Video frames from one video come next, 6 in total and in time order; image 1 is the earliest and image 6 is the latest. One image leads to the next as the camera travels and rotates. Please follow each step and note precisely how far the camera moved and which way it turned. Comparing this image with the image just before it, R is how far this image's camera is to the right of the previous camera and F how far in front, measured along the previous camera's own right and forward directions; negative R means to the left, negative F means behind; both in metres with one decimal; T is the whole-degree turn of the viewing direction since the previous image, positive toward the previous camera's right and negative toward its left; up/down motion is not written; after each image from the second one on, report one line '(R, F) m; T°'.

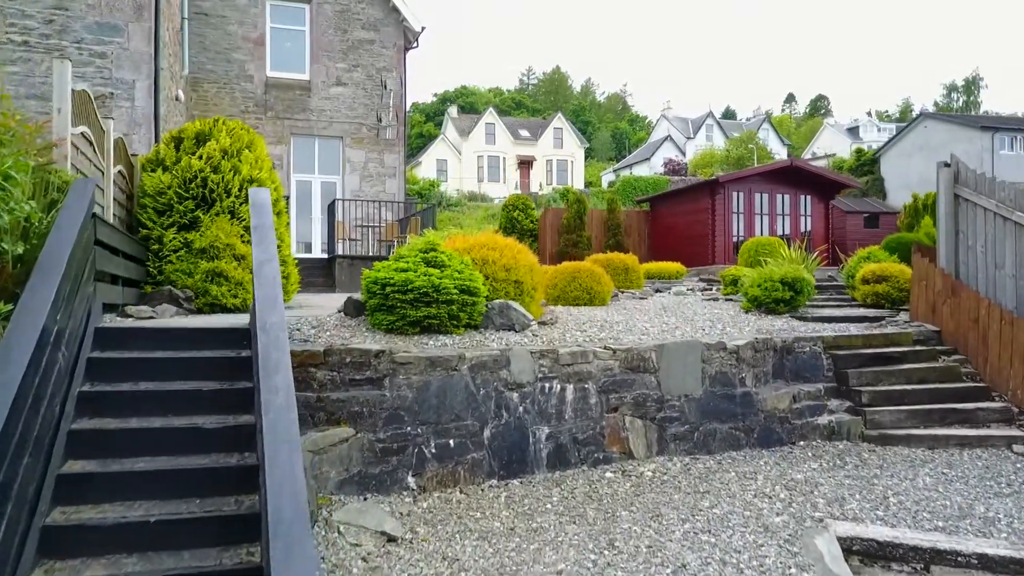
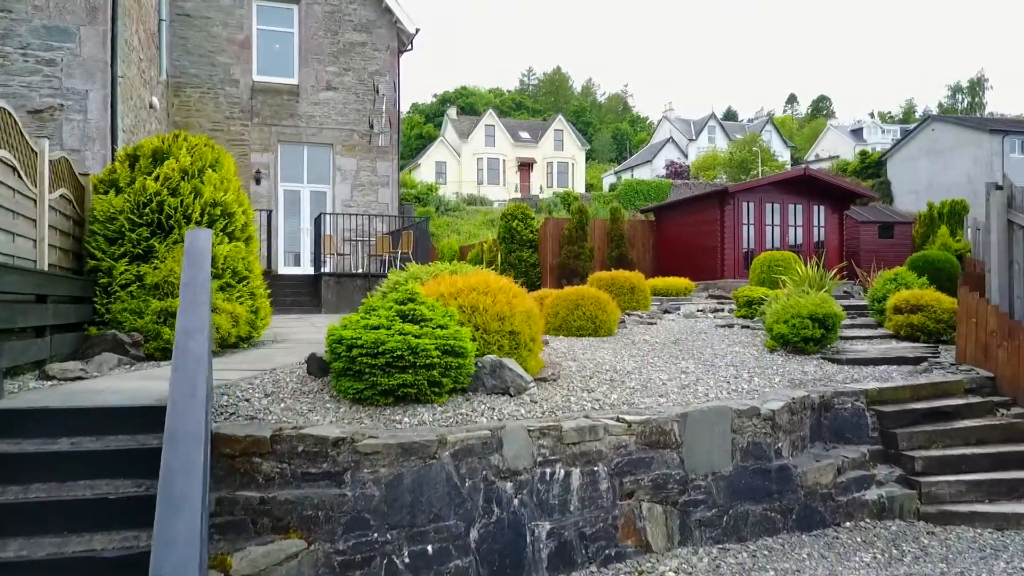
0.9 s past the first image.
(0.0, +0.7) m; 0°
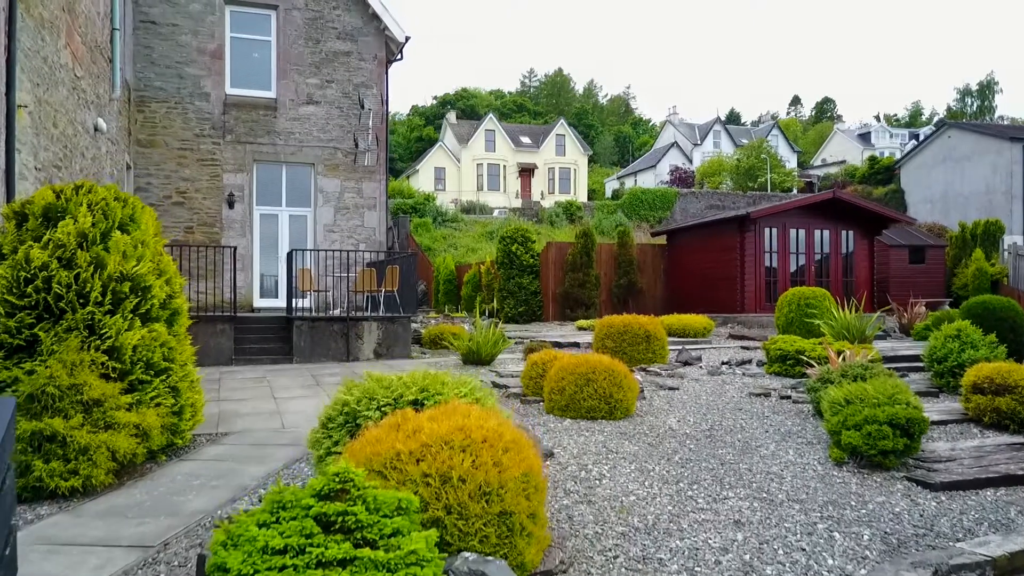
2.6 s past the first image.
(0.0, +1.3) m; 0°
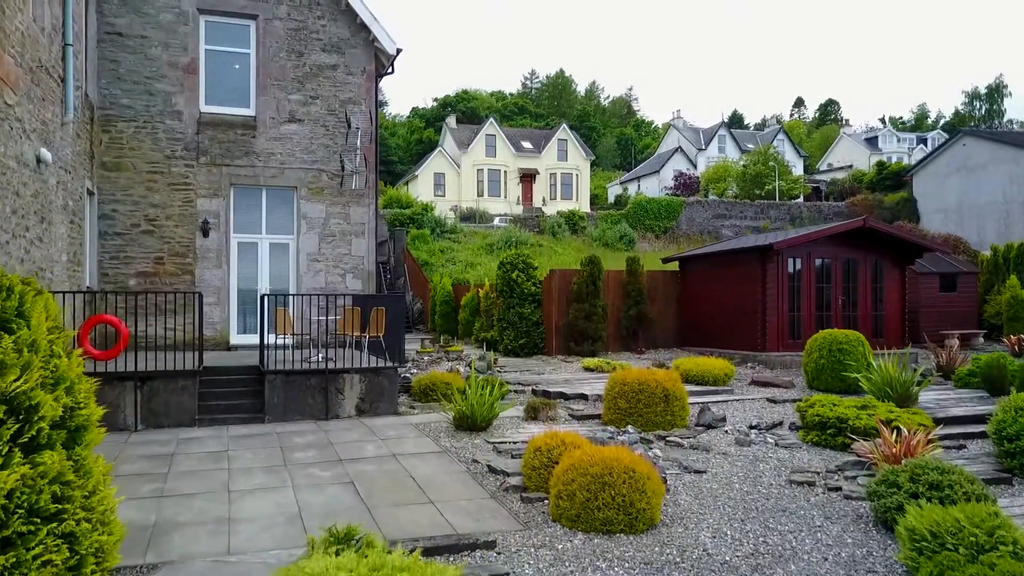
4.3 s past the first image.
(0.0, +1.1) m; 0°
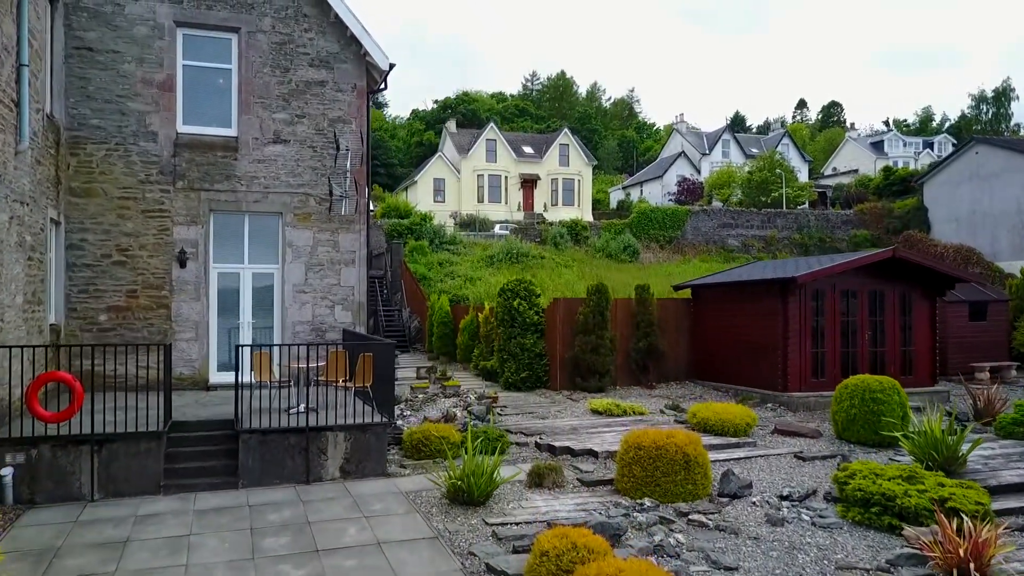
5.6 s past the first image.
(0.0, +0.9) m; 0°
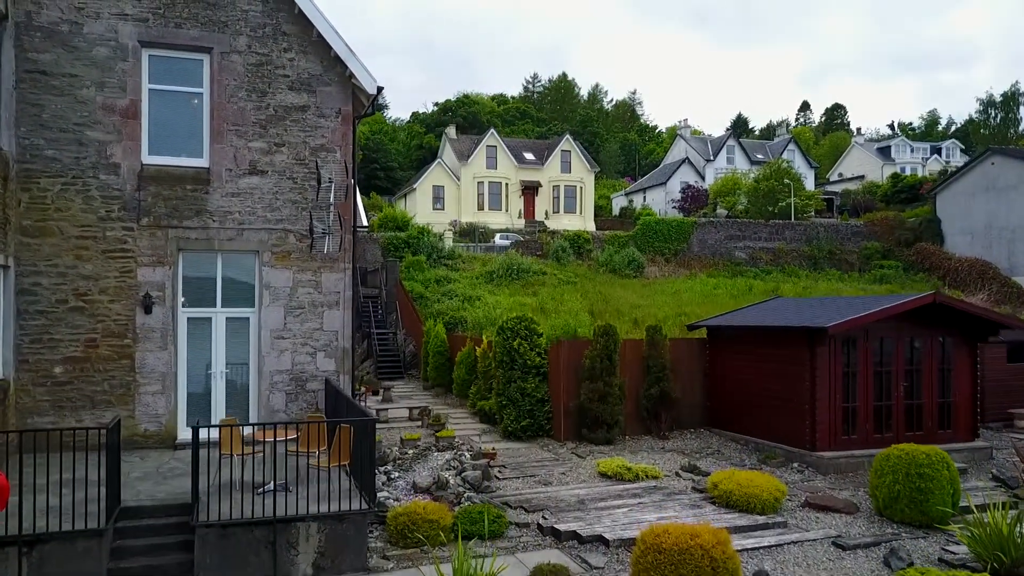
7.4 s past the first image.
(0.0, +1.1) m; 0°
